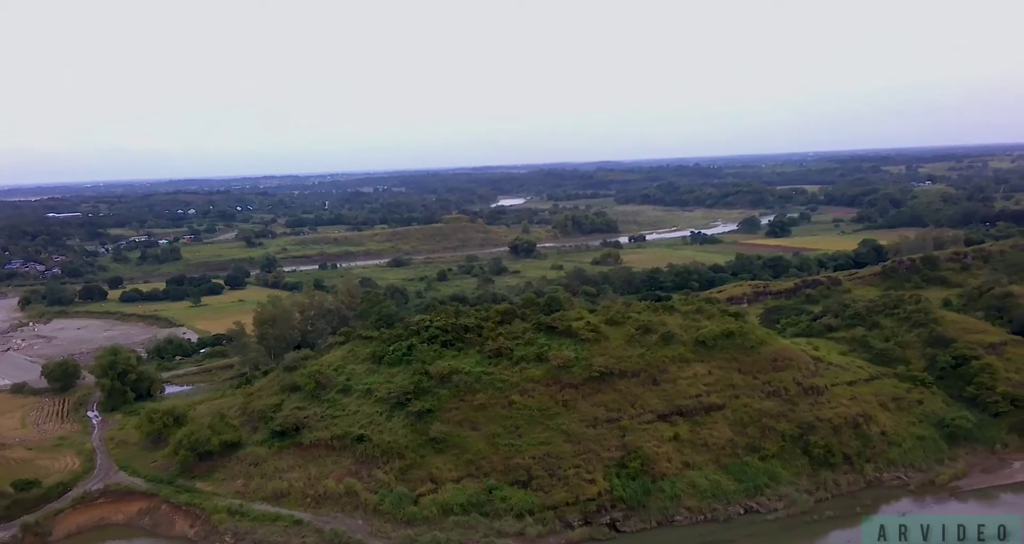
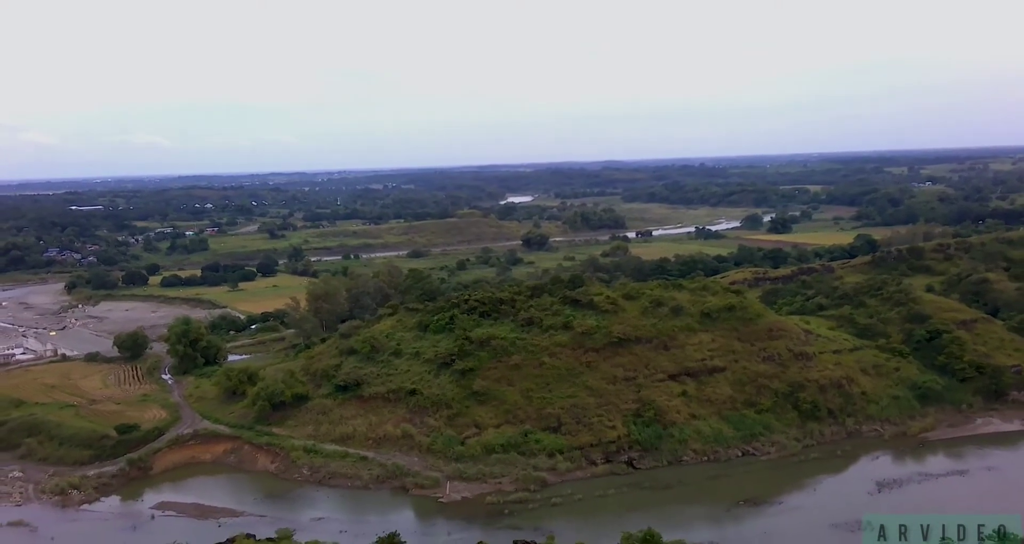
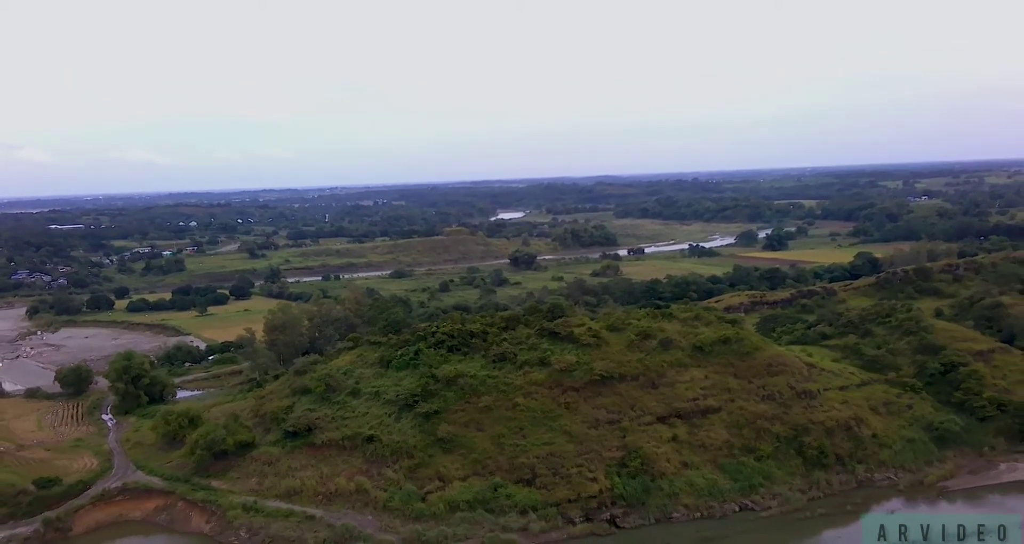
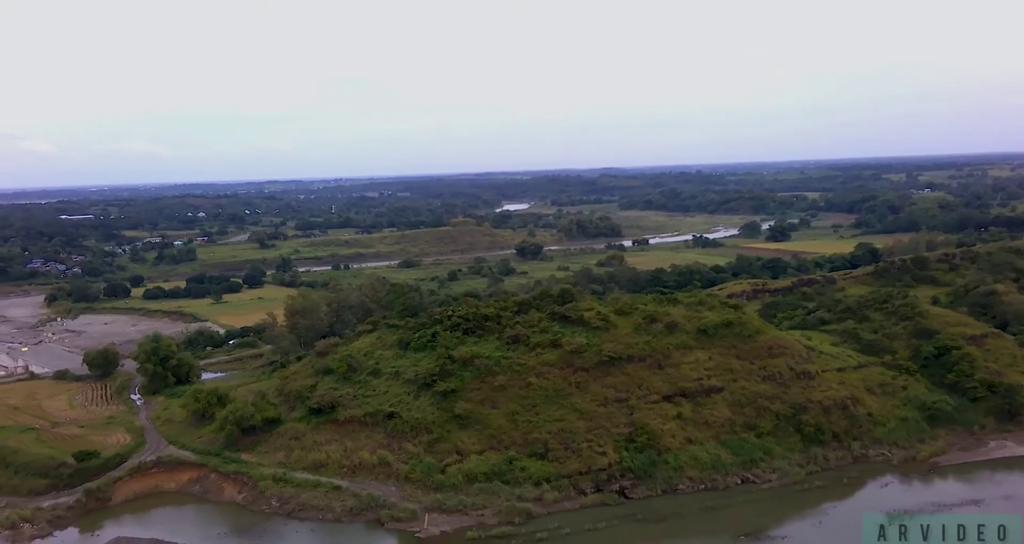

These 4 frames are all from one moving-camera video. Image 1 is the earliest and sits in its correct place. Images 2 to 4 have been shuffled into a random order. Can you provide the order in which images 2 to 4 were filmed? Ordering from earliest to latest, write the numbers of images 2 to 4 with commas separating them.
3, 4, 2
